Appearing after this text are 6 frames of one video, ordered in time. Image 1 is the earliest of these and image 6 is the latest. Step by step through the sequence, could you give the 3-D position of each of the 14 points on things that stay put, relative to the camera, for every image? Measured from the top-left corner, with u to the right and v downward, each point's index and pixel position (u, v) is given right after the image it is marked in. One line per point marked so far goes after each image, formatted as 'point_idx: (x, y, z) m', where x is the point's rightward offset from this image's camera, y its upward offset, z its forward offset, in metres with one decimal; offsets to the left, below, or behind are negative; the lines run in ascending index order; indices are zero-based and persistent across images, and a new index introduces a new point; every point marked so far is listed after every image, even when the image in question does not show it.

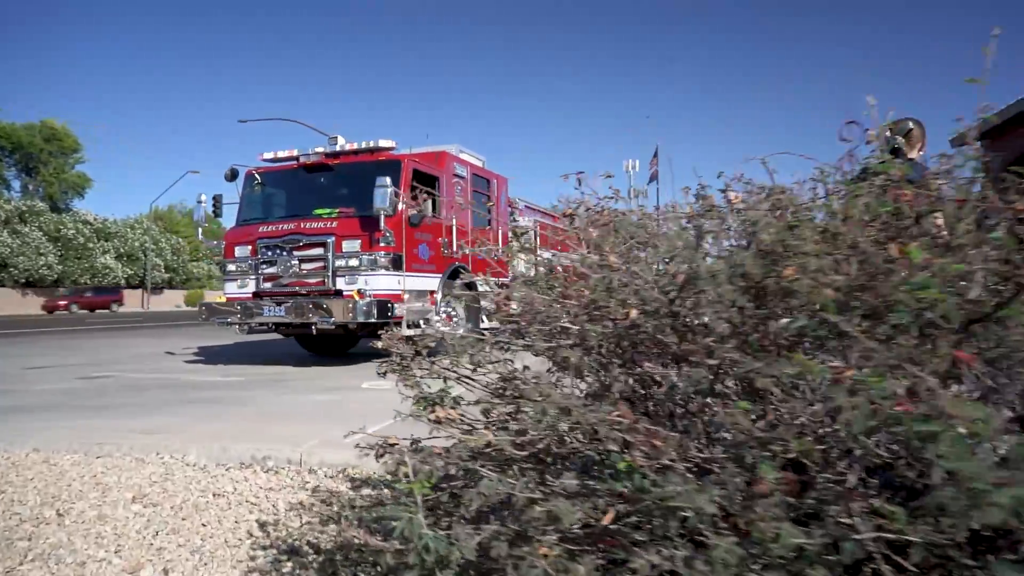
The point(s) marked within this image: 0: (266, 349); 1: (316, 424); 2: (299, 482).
0: (-4.6, -1.2, +15.1) m
1: (-1.7, -1.2, +7.1) m
2: (-1.2, -1.1, +4.5) m
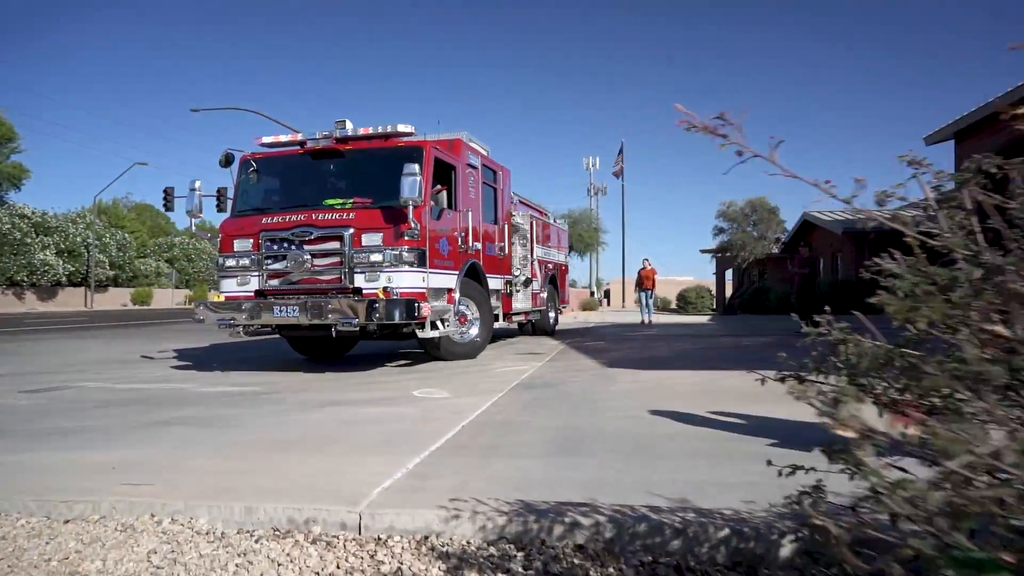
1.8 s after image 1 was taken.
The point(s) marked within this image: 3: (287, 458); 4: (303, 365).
0: (-4.6, -1.1, +13.6) m
1: (-1.2, -1.2, +5.7) m
2: (-0.6, -1.1, +3.1) m
3: (-1.6, -1.2, +5.4) m
4: (-2.9, -1.1, +11.3) m
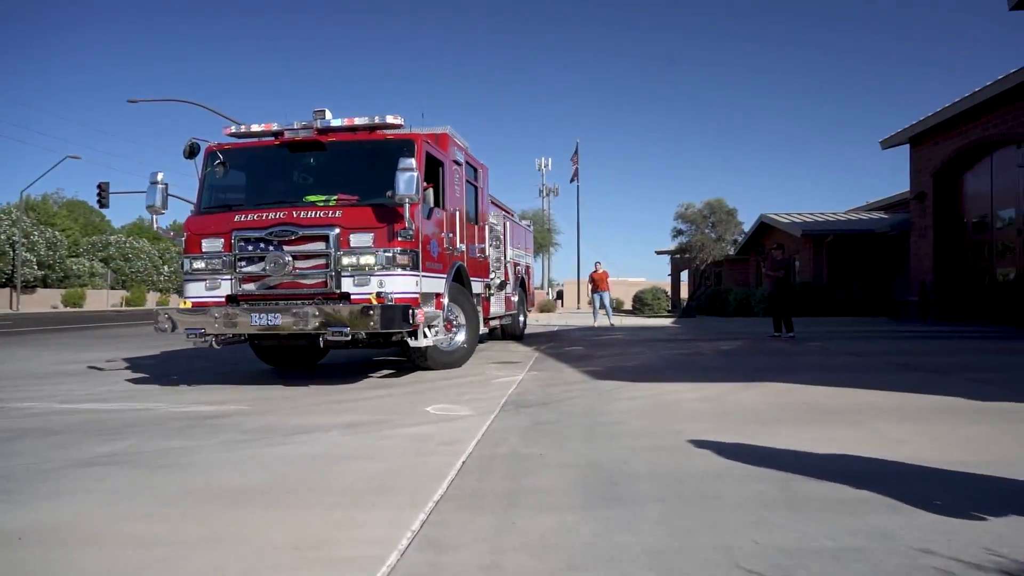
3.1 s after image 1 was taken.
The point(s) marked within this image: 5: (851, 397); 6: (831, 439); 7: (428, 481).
0: (-5.0, -1.2, +12.1) m
1: (-1.0, -1.3, +4.5) m
2: (-0.3, -1.2, +2.0) m
3: (-1.4, -1.2, +4.2) m
4: (-3.1, -1.2, +10.0) m
5: (+3.7, -1.2, +8.4) m
6: (+2.7, -1.3, +6.6) m
7: (-0.5, -1.2, +5.0) m
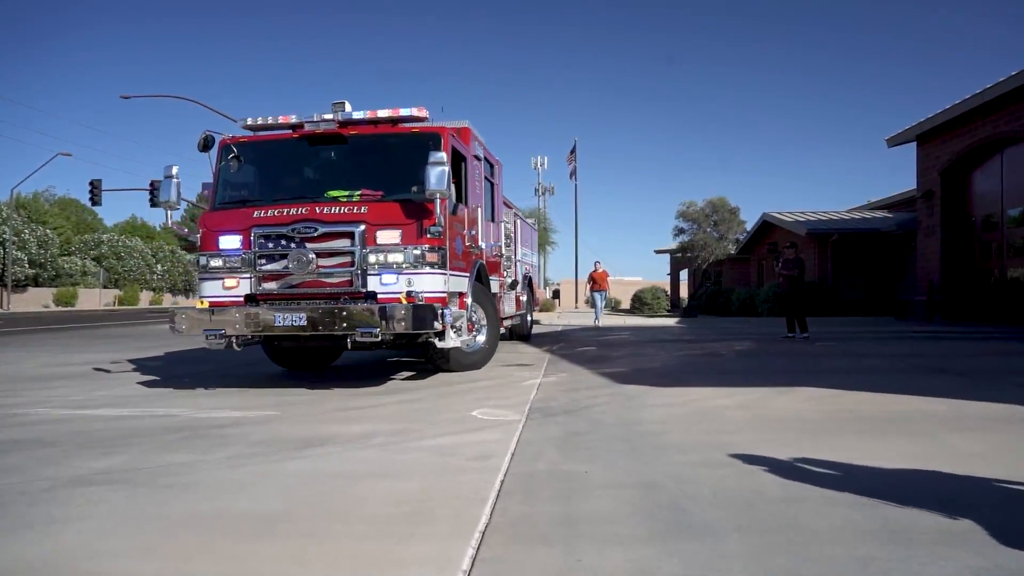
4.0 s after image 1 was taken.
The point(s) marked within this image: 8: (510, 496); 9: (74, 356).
0: (-4.8, -1.2, +11.5) m
1: (-0.7, -1.2, +3.9) m
2: (0.0, -1.2, +1.4) m
3: (-1.1, -1.2, +3.6) m
4: (-2.9, -1.1, +9.4) m
5: (+3.9, -1.2, +7.9) m
6: (+3.0, -1.2, +6.1) m
7: (-0.3, -1.2, +4.4) m
8: (0.0, -1.2, +4.6) m
9: (-8.1, -1.3, +14.5) m
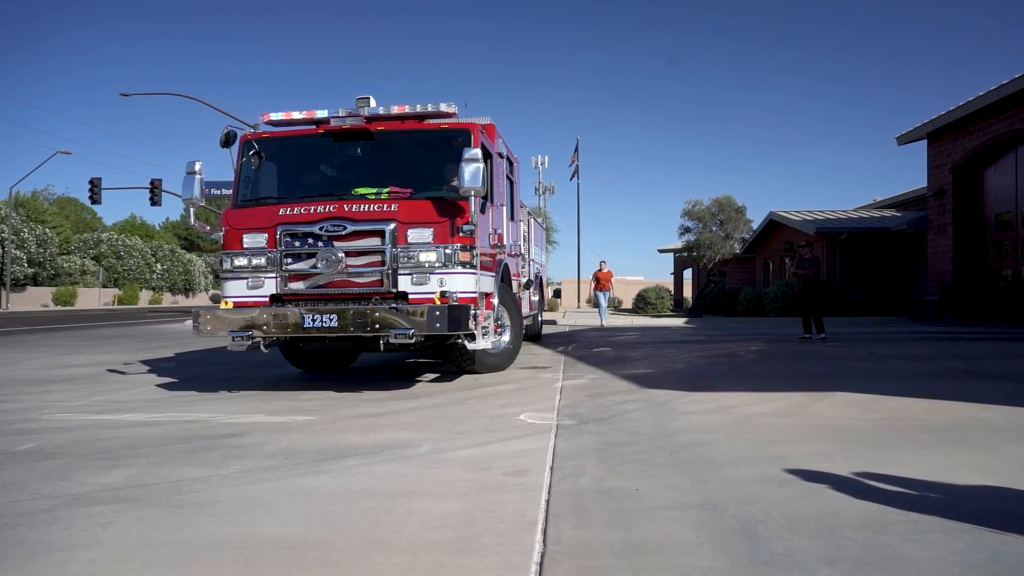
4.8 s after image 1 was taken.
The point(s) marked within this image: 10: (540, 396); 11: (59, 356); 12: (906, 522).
0: (-4.5, -1.2, +11.1) m
1: (-0.5, -1.3, +3.5) m
2: (+0.3, -1.2, +1.0) m
3: (-0.8, -1.2, +3.2) m
4: (-2.6, -1.1, +9.0) m
5: (+4.2, -1.2, +7.4) m
6: (+3.2, -1.3, +5.6) m
7: (0.0, -1.2, +4.0) m
8: (+0.3, -1.2, +4.2) m
9: (-7.9, -1.3, +14.0) m
10: (+0.3, -1.2, +8.4) m
11: (-8.3, -1.2, +14.2) m
12: (+2.1, -1.2, +4.0) m
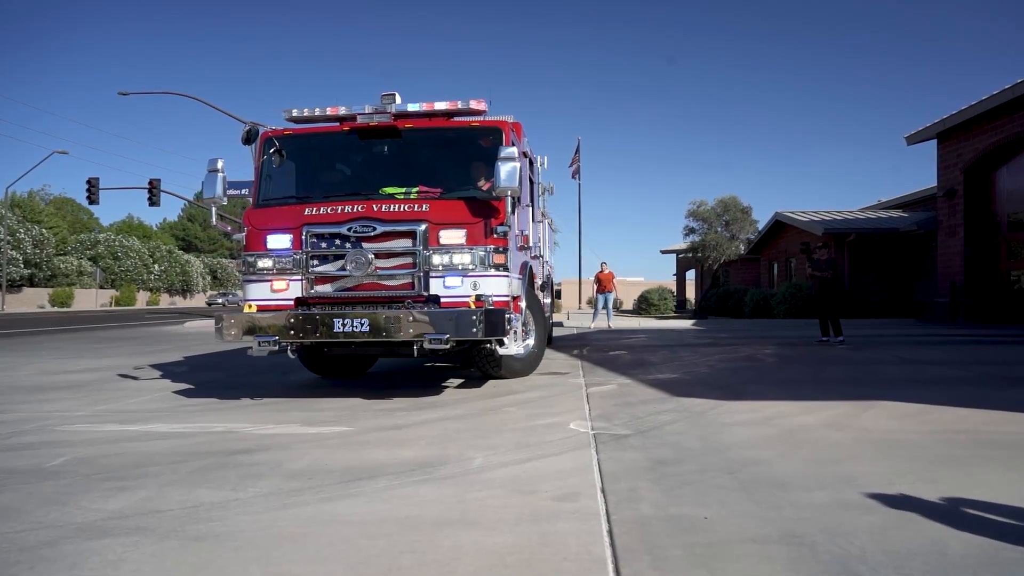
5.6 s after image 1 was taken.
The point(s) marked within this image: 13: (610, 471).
0: (-4.2, -1.2, +10.6) m
1: (-0.2, -1.3, +3.0) m
2: (+0.6, -1.2, +0.5) m
3: (-0.5, -1.3, +2.7) m
4: (-2.3, -1.2, +8.5) m
5: (+4.5, -1.2, +7.0) m
6: (+3.5, -1.3, +5.2) m
7: (+0.3, -1.3, +3.5) m
8: (+0.6, -1.3, +3.7) m
9: (-7.6, -1.3, +13.5) m
10: (+0.6, -1.2, +7.9) m
11: (-8.0, -1.3, +13.6) m
12: (+2.4, -1.2, +3.6) m
13: (+0.7, -1.3, +5.4) m
